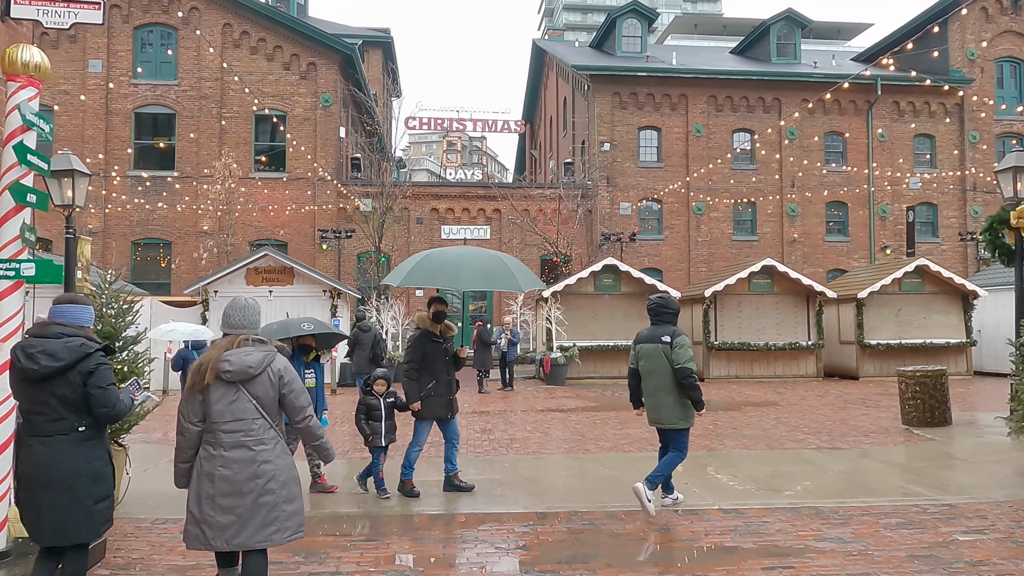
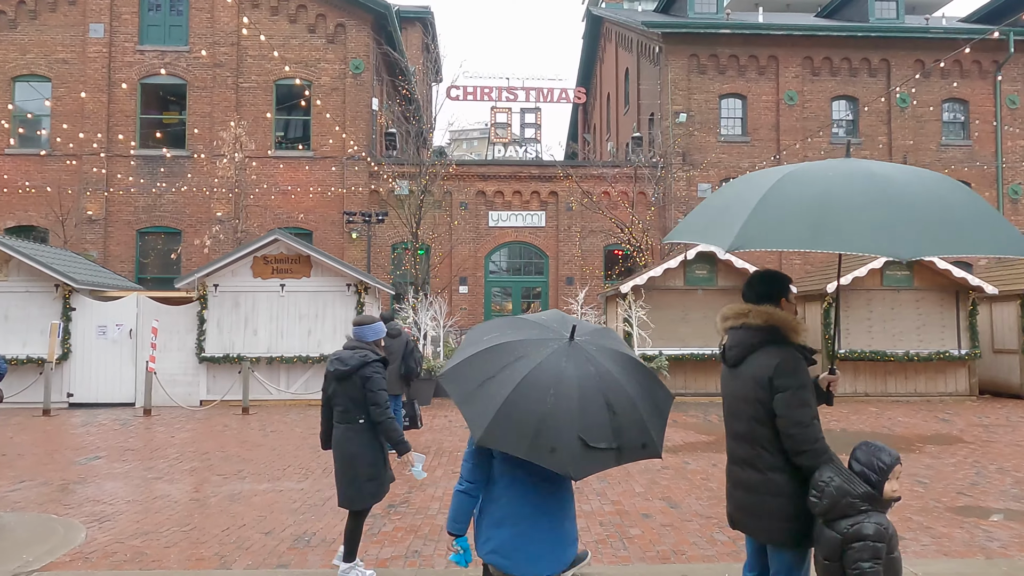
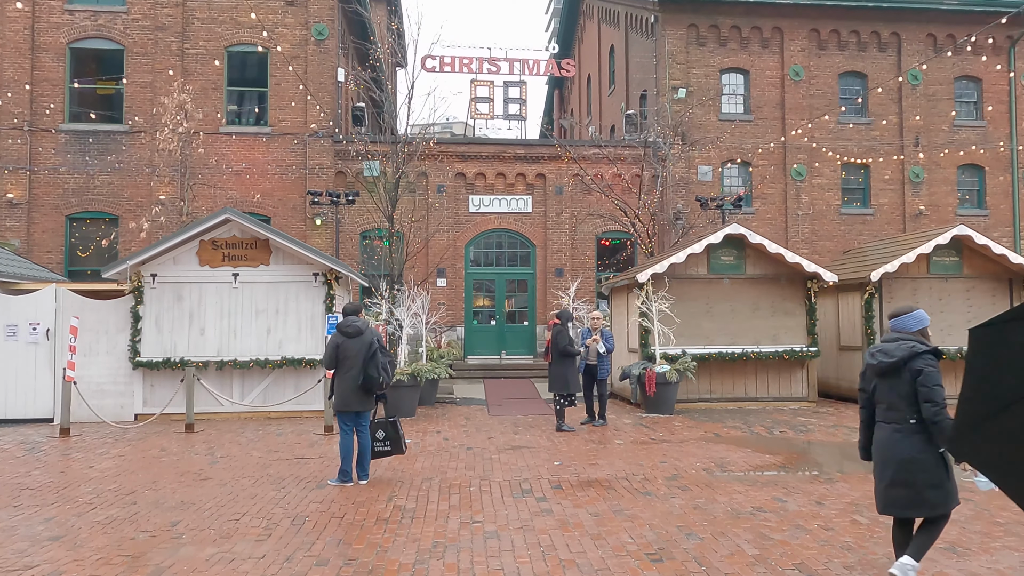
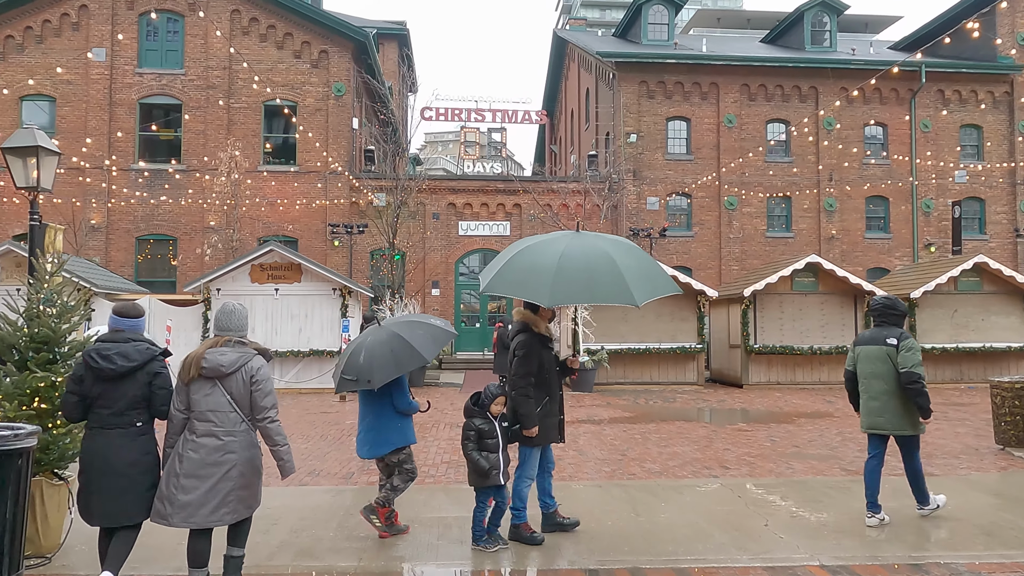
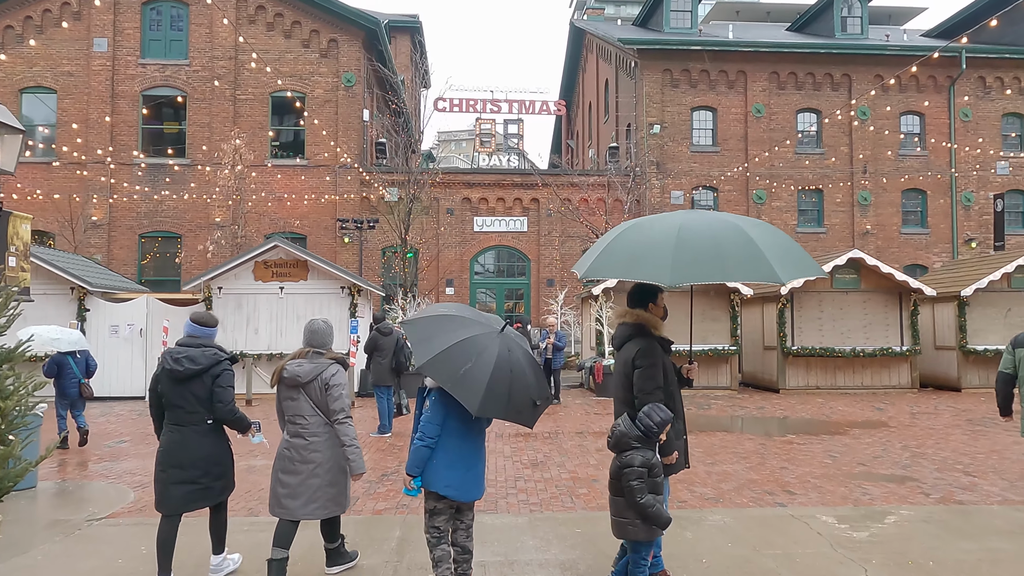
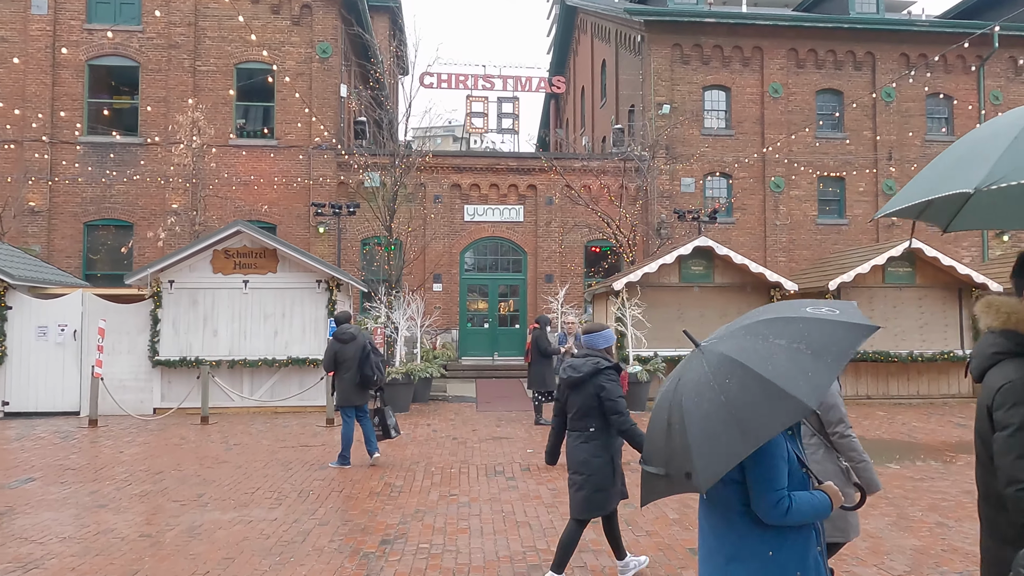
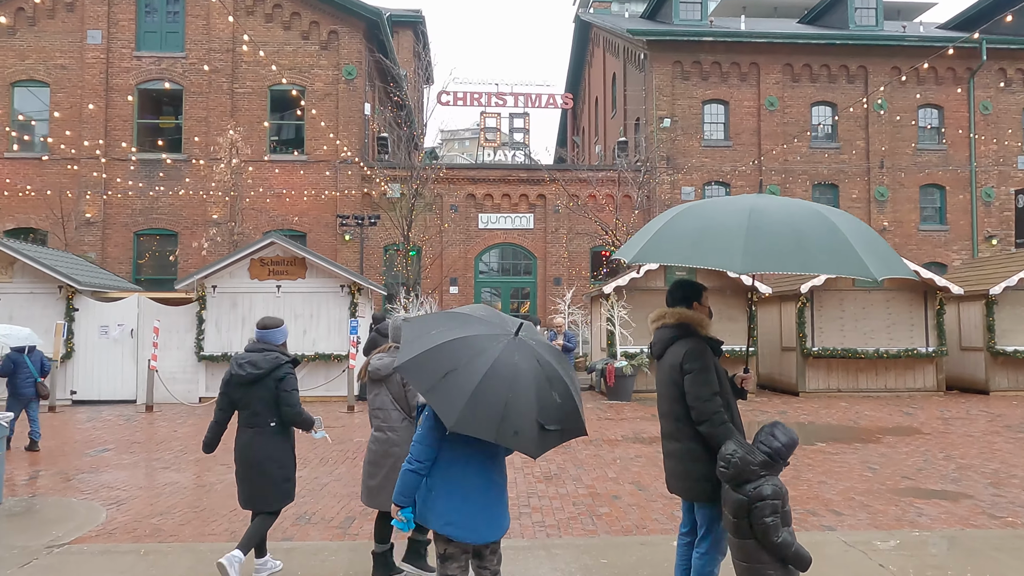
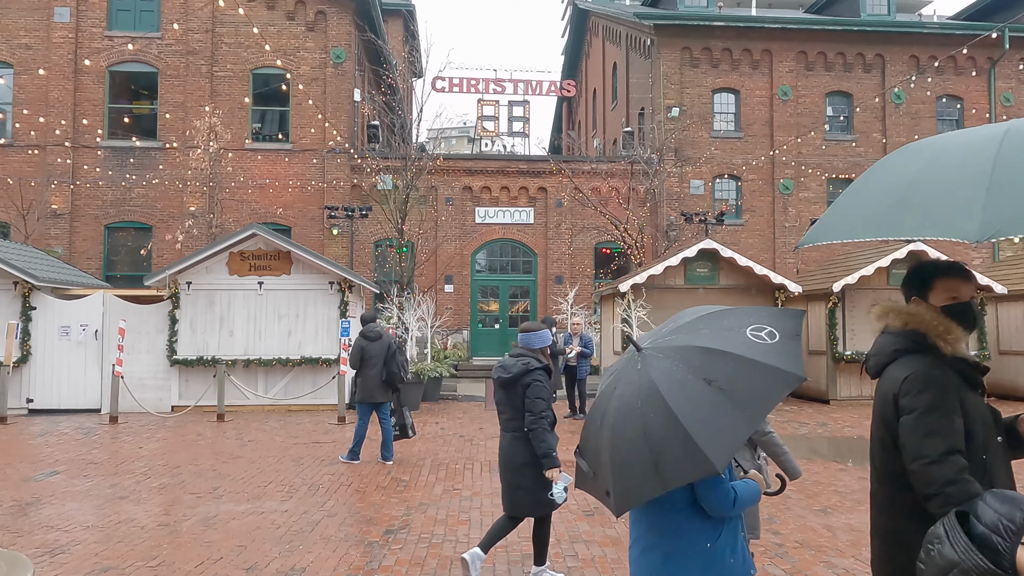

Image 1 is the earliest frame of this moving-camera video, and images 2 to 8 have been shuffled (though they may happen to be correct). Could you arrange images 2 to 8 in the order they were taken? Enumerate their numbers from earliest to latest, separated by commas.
4, 5, 7, 2, 8, 6, 3
